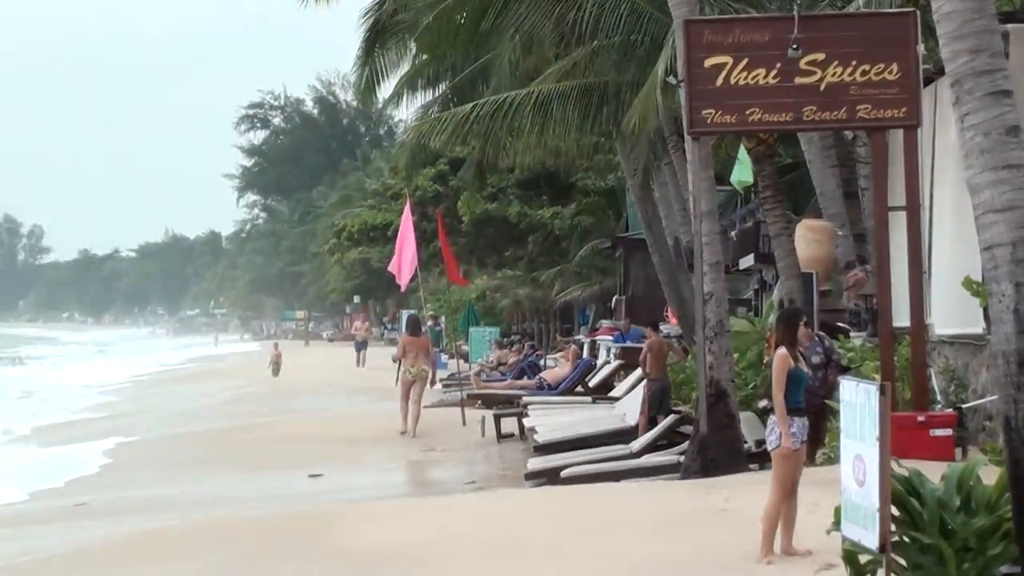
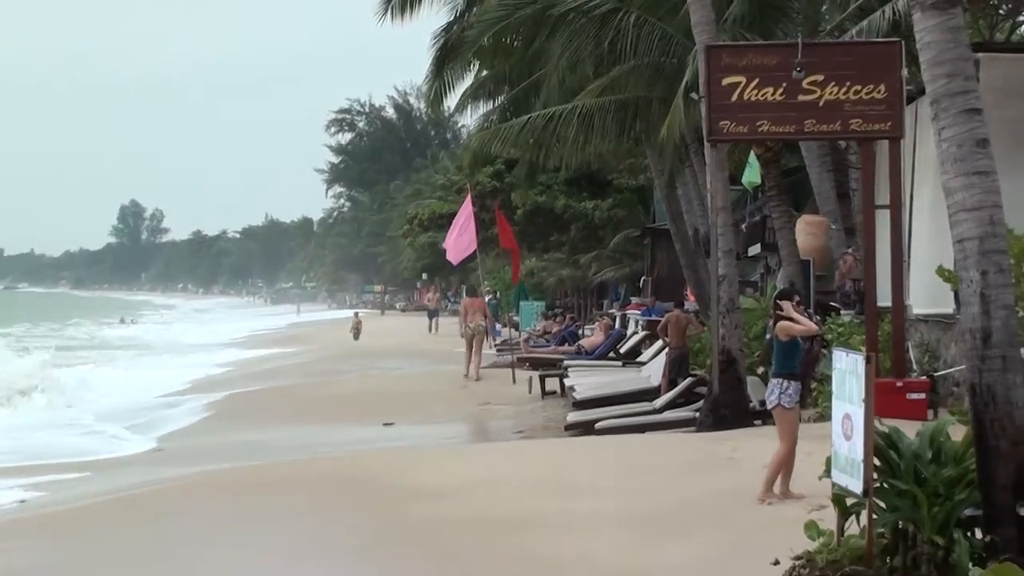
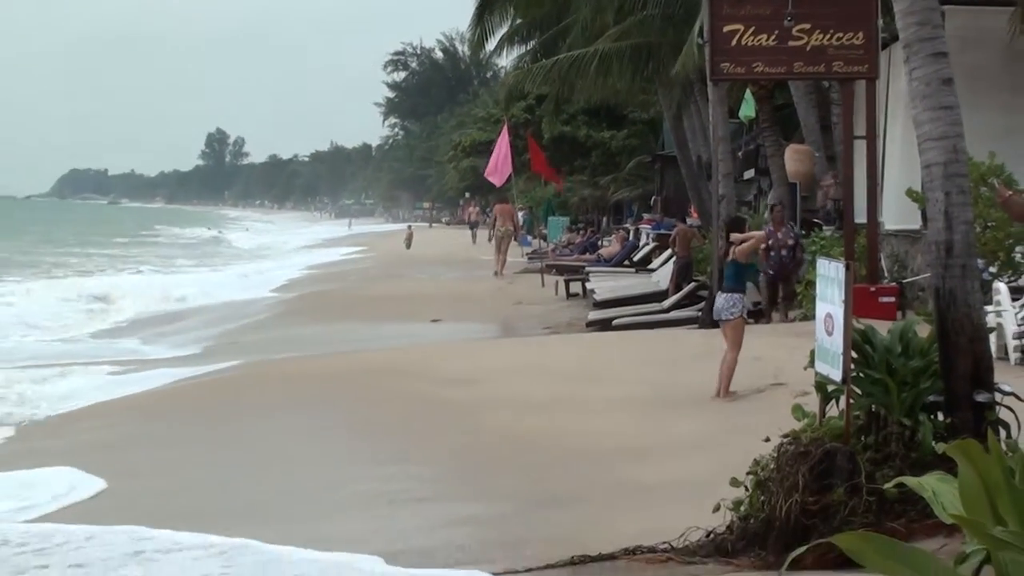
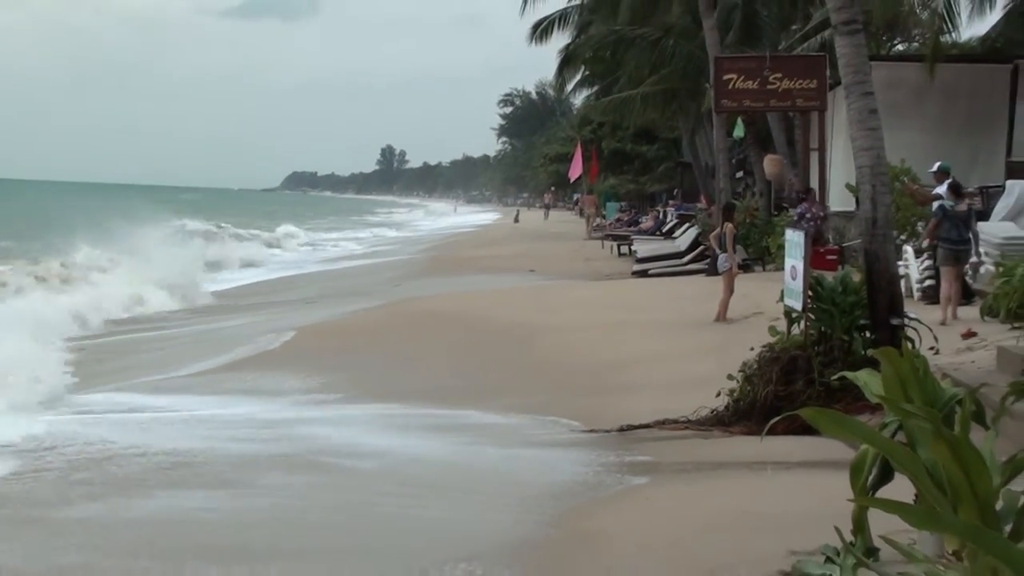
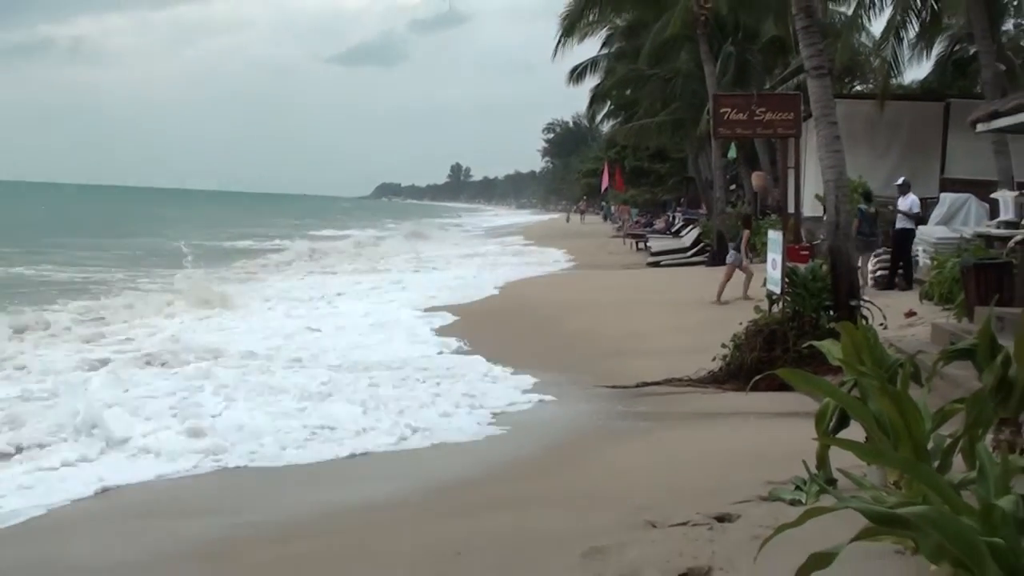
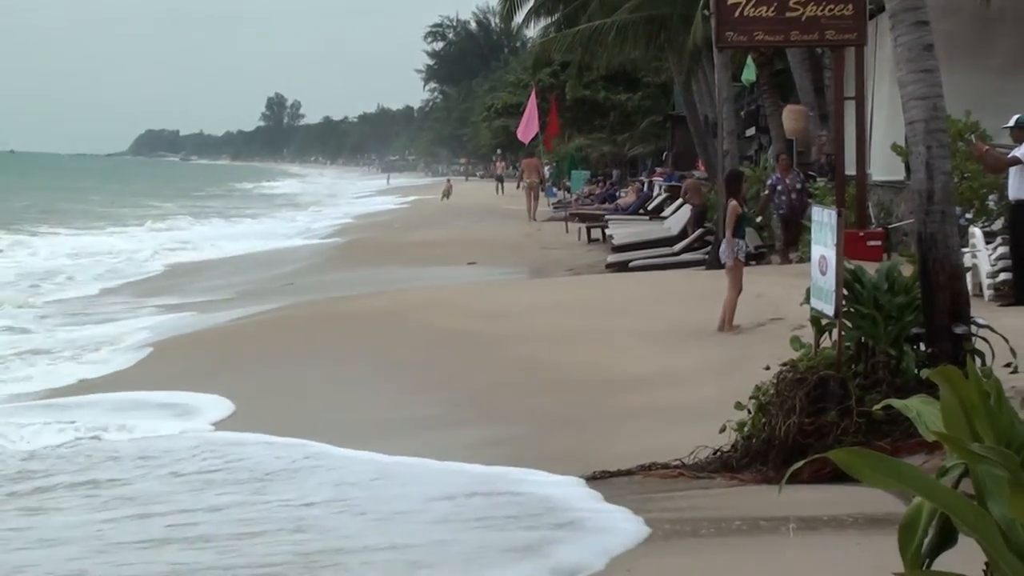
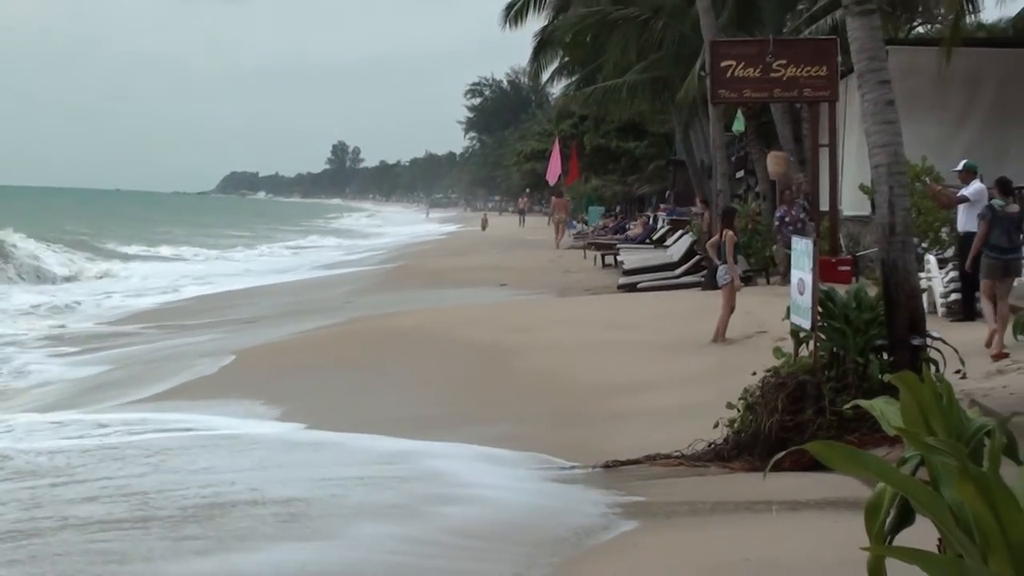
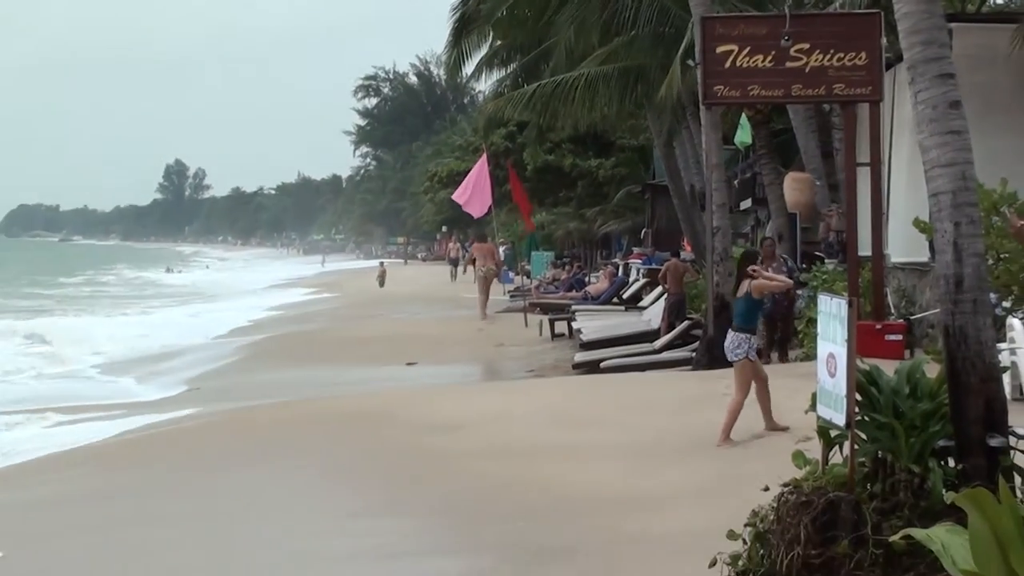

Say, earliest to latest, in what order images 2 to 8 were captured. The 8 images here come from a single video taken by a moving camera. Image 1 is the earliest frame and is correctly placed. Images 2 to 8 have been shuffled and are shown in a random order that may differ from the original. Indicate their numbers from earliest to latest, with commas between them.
2, 8, 3, 6, 7, 4, 5
